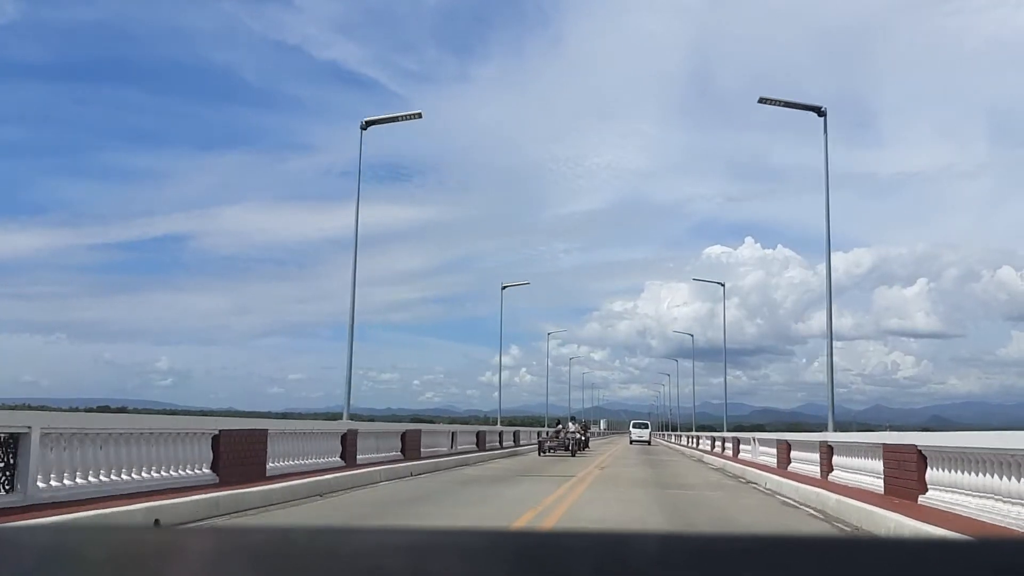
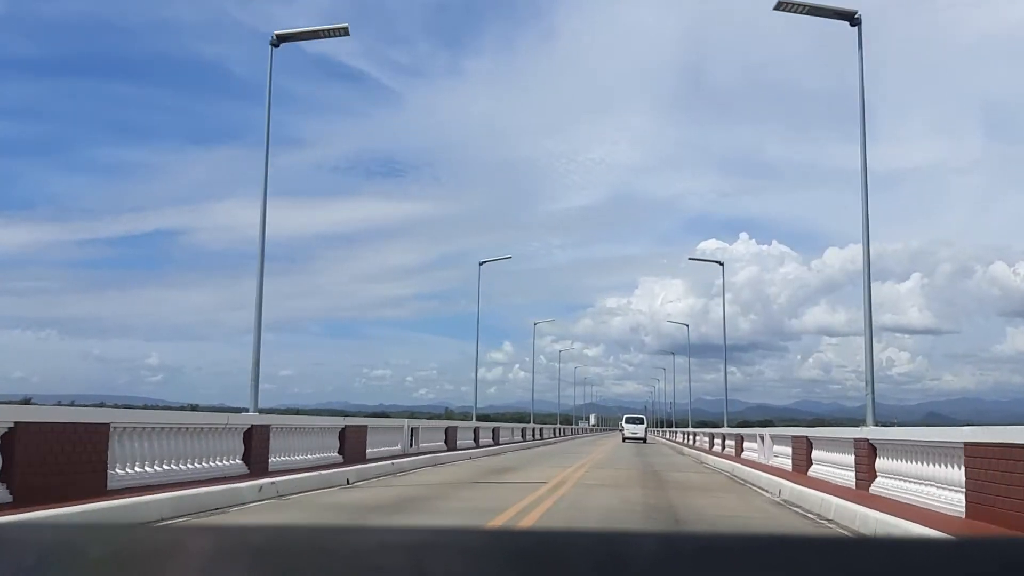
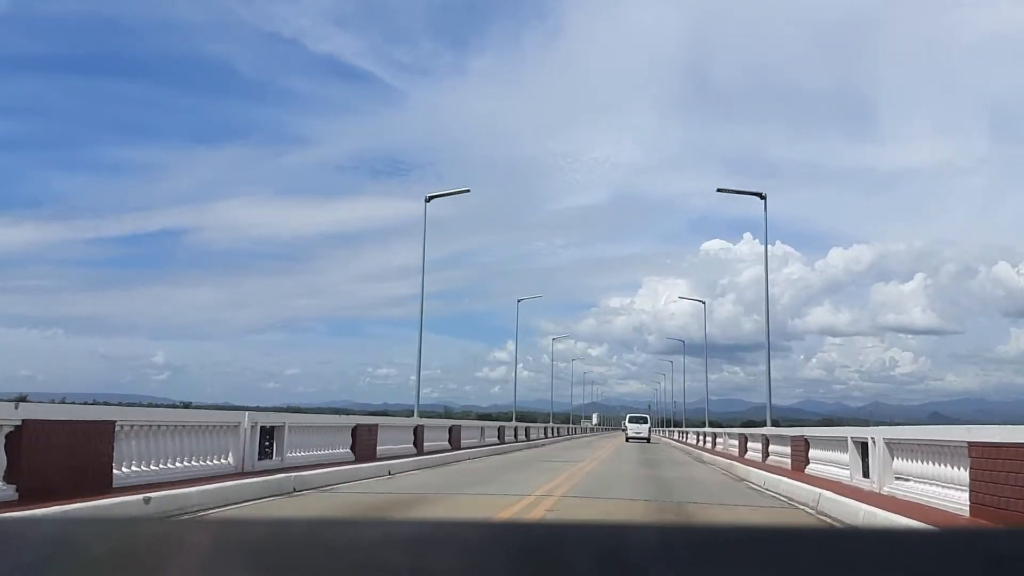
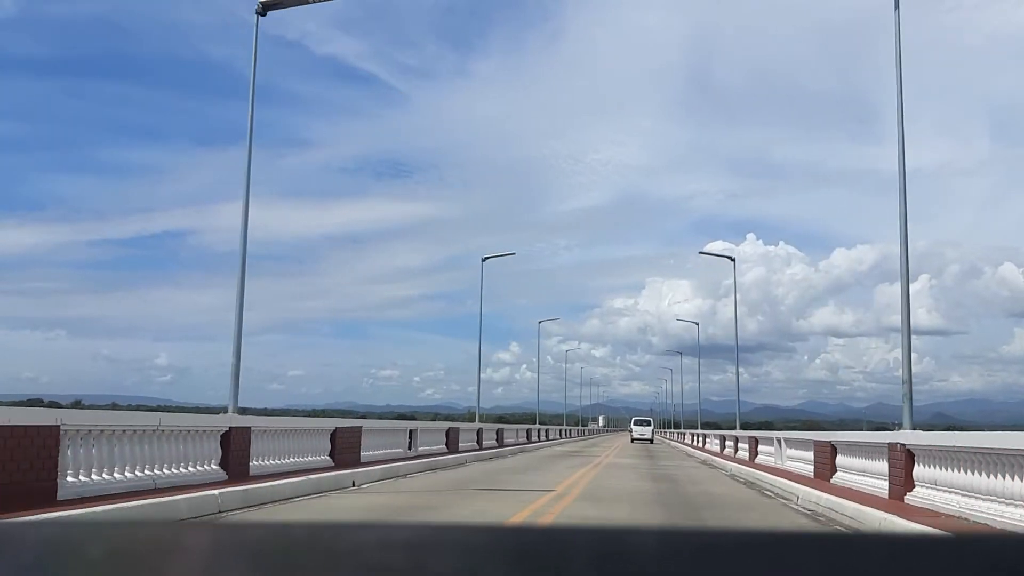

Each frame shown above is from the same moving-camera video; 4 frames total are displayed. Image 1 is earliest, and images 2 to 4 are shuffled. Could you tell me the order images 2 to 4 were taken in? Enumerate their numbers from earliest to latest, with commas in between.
4, 2, 3
